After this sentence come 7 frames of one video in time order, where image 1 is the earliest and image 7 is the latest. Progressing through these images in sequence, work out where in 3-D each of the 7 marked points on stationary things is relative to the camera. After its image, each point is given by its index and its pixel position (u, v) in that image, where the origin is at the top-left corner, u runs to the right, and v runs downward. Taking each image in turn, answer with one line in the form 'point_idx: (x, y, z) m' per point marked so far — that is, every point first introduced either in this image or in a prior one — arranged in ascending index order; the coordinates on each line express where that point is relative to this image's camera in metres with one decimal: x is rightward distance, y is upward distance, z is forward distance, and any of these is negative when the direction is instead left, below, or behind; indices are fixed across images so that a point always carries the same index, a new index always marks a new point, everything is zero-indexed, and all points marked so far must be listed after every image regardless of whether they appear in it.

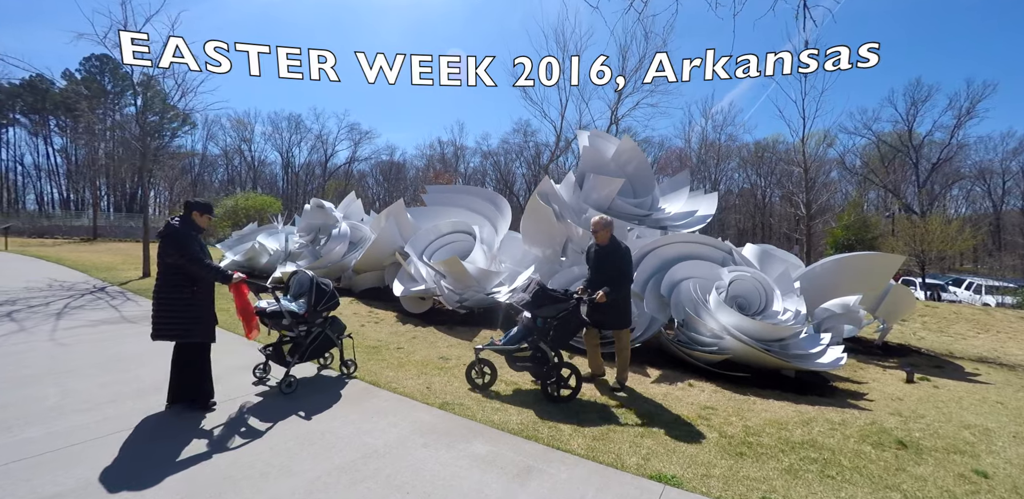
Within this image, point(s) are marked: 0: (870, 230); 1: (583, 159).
0: (+13.9, +0.8, +17.5) m
1: (+1.1, +1.4, +6.9) m
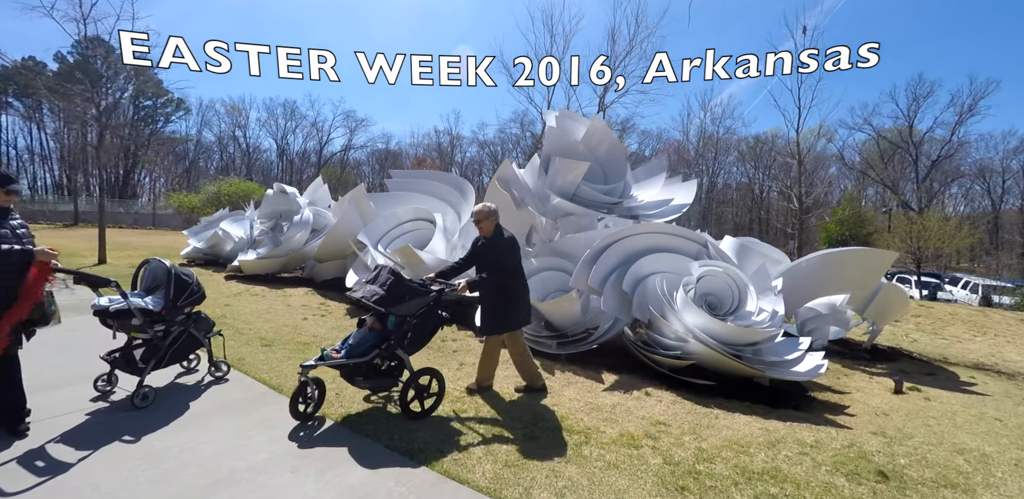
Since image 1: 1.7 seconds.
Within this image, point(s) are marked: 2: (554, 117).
0: (+13.2, +0.9, +16.9) m
1: (+0.5, +1.5, +6.3) m
2: (+0.6, +1.9, +6.5) m
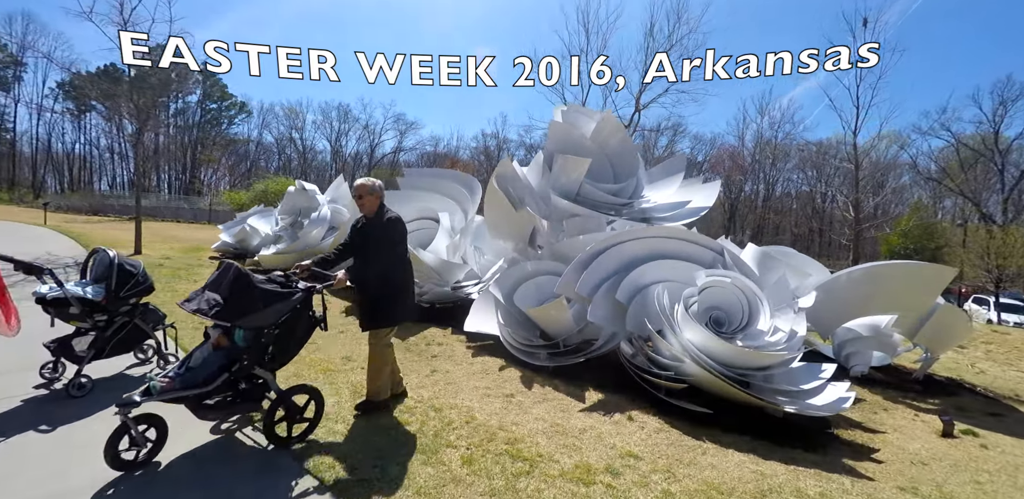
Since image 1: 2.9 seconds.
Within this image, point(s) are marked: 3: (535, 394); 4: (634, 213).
0: (+14.2, +0.4, +15.1) m
1: (+0.5, +1.5, +5.9) m
2: (+0.7, +1.9, +6.1) m
3: (+0.2, -1.3, +3.9) m
4: (+1.5, +0.5, +5.7) m
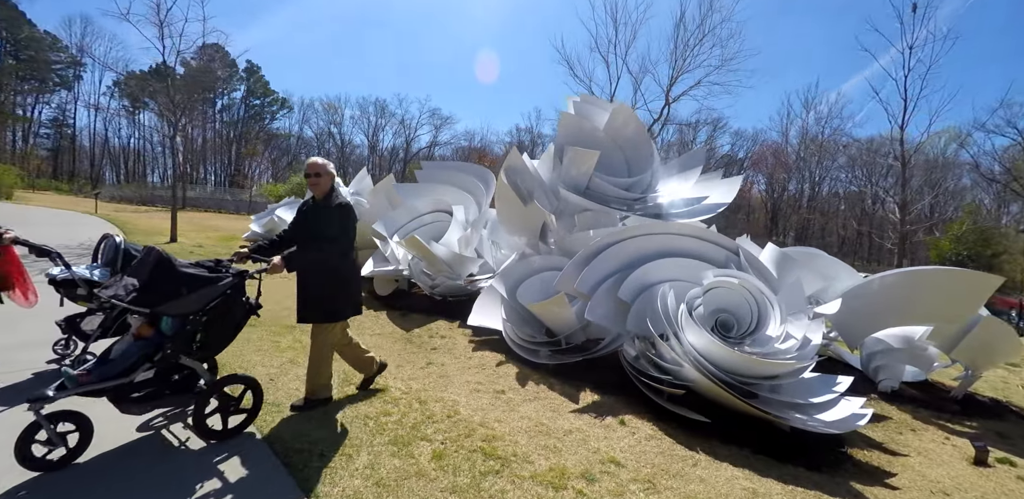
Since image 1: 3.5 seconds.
0: (+15.0, +0.1, +14.0) m
1: (+0.6, +1.6, +5.7) m
2: (+0.8, +1.9, +5.9) m
3: (+0.1, -1.2, +3.9) m
4: (+1.6, +0.5, +5.5) m
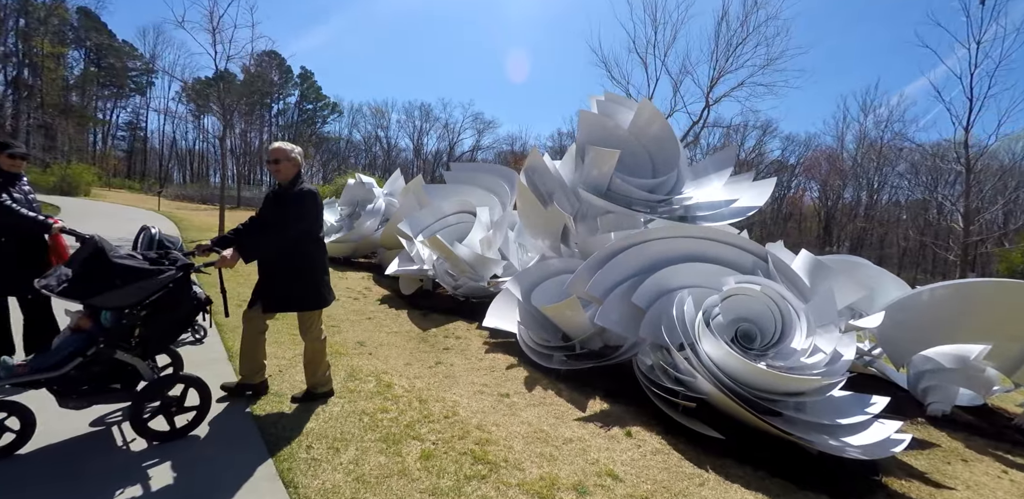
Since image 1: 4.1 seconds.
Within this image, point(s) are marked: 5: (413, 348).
0: (+15.9, -0.3, +12.5) m
1: (+0.9, +1.5, +5.6) m
2: (+1.1, +1.9, +5.8) m
3: (+0.2, -1.2, +3.7) m
4: (+1.9, +0.4, +5.3) m
5: (-1.1, -1.1, +4.8) m
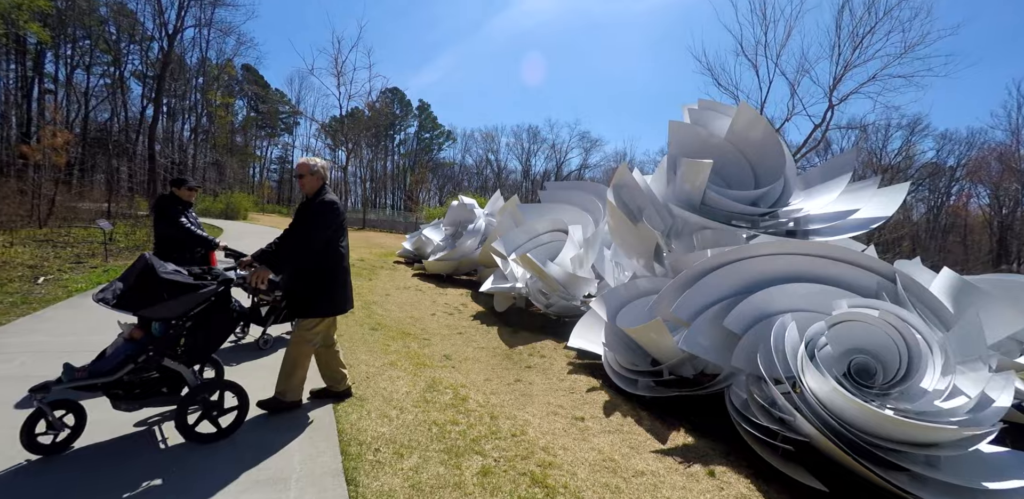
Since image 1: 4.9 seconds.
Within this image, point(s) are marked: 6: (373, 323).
0: (+18.1, -0.8, +8.4) m
1: (+2.0, +1.3, +5.3) m
2: (+2.2, +1.7, +5.4) m
3: (+0.8, -1.4, +3.6) m
4: (+2.8, +0.2, +4.7) m
5: (-0.2, -1.2, +4.9) m
6: (-1.8, -1.0, +5.9) m
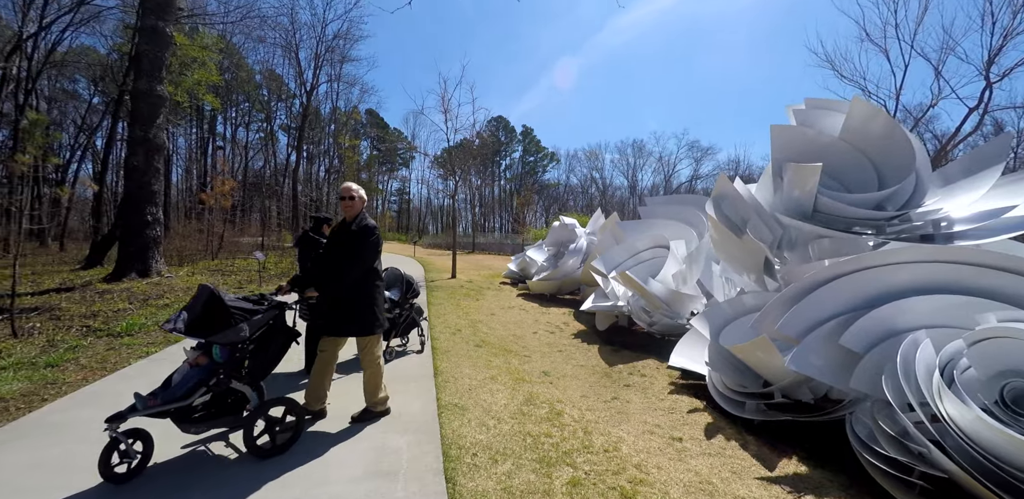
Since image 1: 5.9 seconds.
0: (+19.5, -0.4, +4.1) m
1: (+3.0, +1.2, +4.9) m
2: (+3.2, +1.5, +5.0) m
3: (+1.5, -1.5, +3.4) m
4: (+3.7, +0.2, +4.1) m
5: (+0.9, -1.4, +4.9) m
6: (-0.5, -1.3, +6.3) m
